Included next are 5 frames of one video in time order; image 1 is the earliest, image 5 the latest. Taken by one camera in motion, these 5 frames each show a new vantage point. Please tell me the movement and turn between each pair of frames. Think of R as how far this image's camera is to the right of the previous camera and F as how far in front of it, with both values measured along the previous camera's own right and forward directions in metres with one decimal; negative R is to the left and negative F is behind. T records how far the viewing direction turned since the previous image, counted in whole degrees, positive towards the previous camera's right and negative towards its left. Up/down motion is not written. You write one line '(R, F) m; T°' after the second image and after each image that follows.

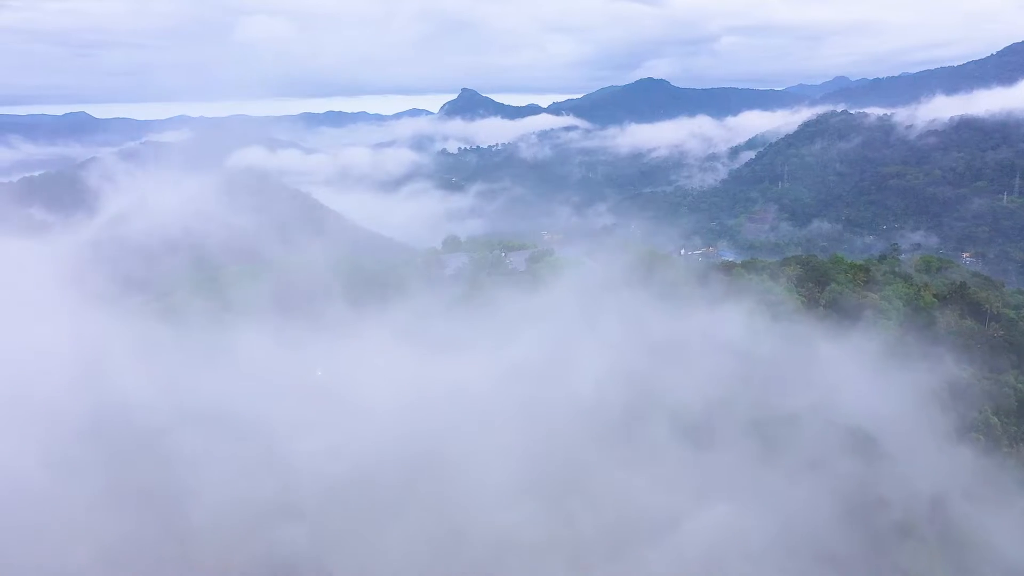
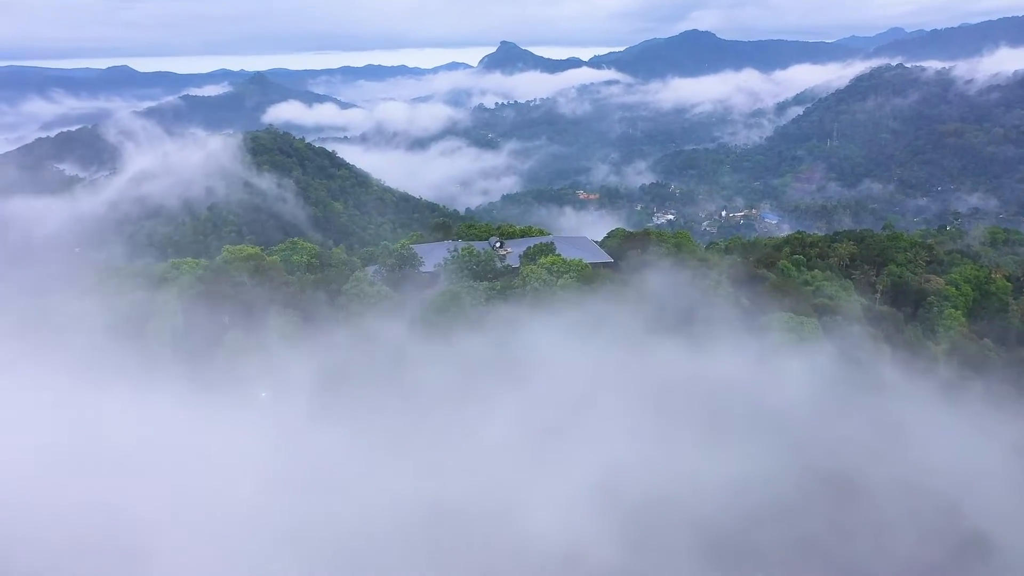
(+0.8, +3.2) m; -3°
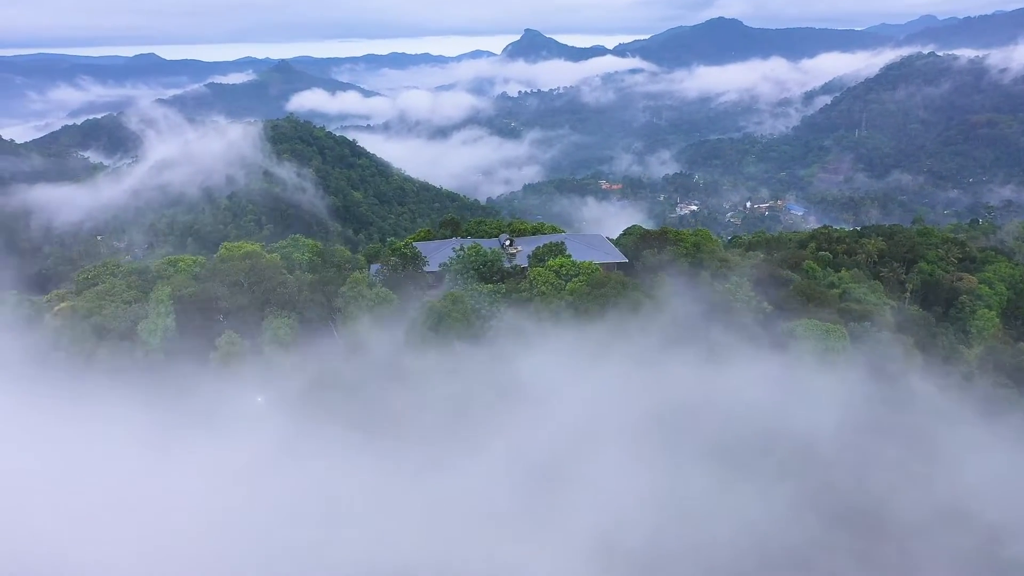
(+0.2, +0.7) m; -2°
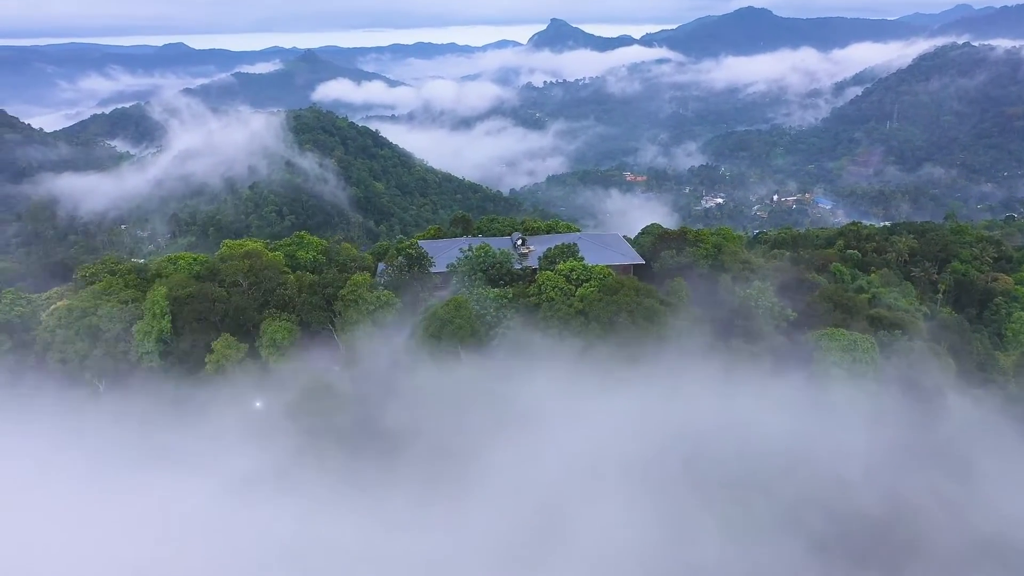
(+0.2, +0.6) m; -2°
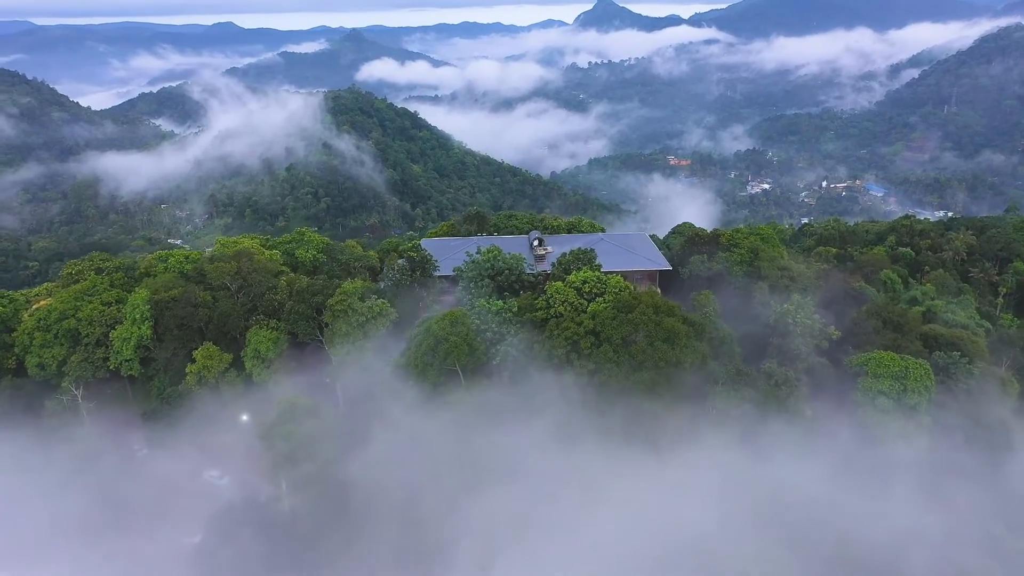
(+0.5, +1.2) m; -3°
